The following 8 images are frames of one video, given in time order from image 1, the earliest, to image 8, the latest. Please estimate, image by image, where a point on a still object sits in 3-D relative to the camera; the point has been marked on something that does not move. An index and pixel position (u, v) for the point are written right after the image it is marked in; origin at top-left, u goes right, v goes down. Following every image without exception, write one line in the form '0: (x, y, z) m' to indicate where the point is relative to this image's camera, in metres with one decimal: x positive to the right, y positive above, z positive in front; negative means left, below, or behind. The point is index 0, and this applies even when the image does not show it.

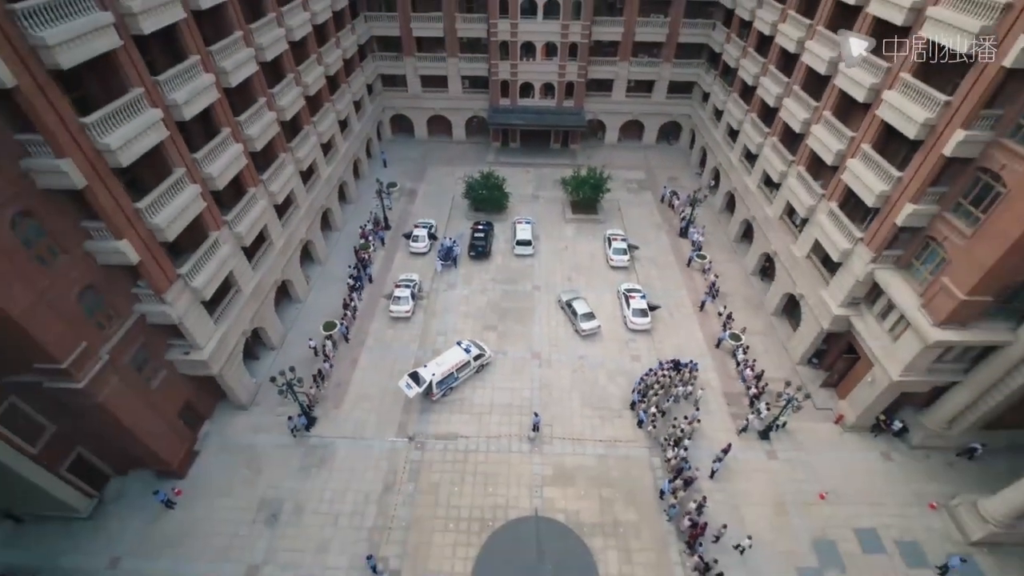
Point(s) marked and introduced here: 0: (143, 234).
0: (-13.8, +2.0, +18.7) m
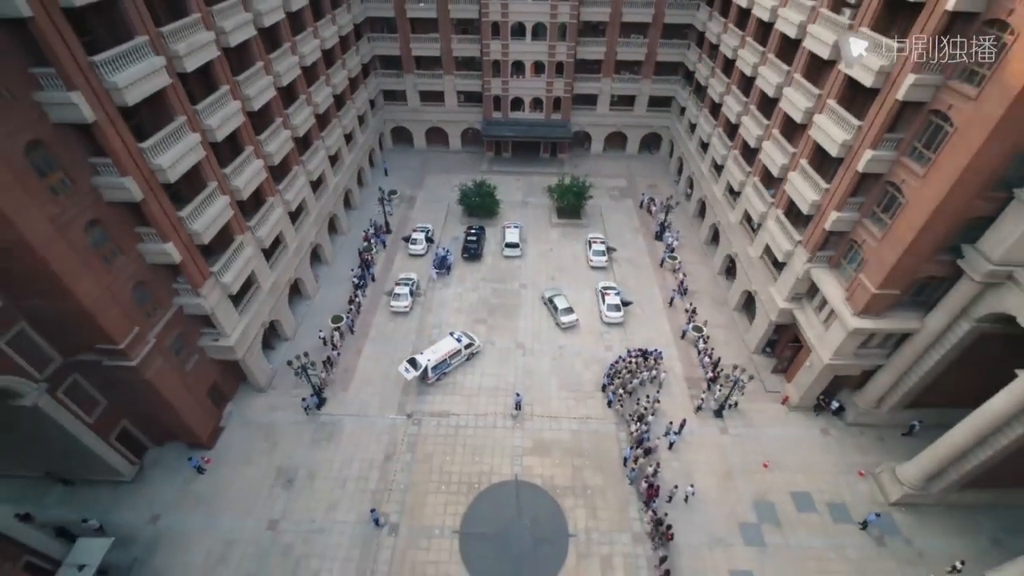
0: (-14.6, +2.3, +22.2) m
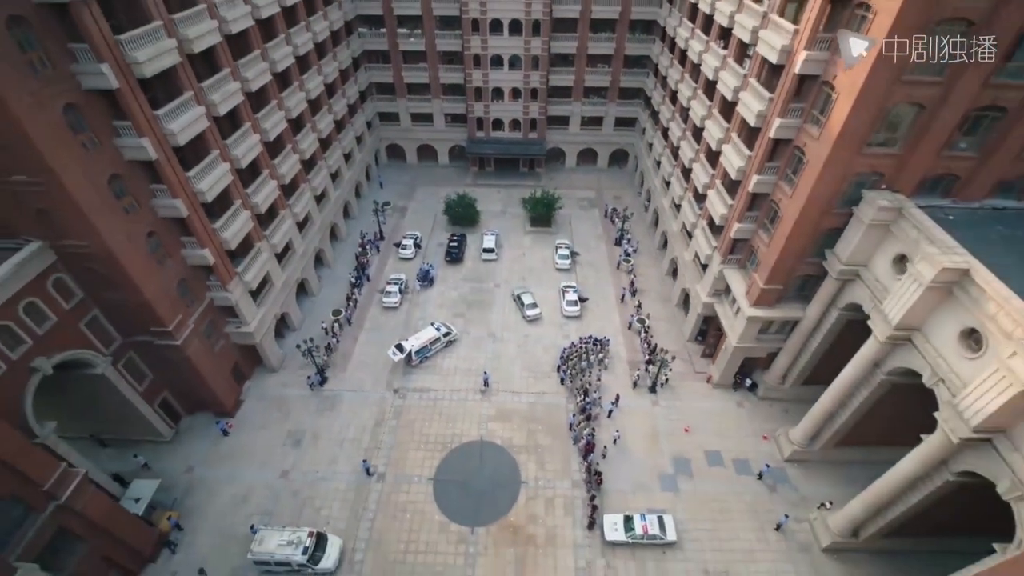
0: (-16.7, +2.5, +28.2) m
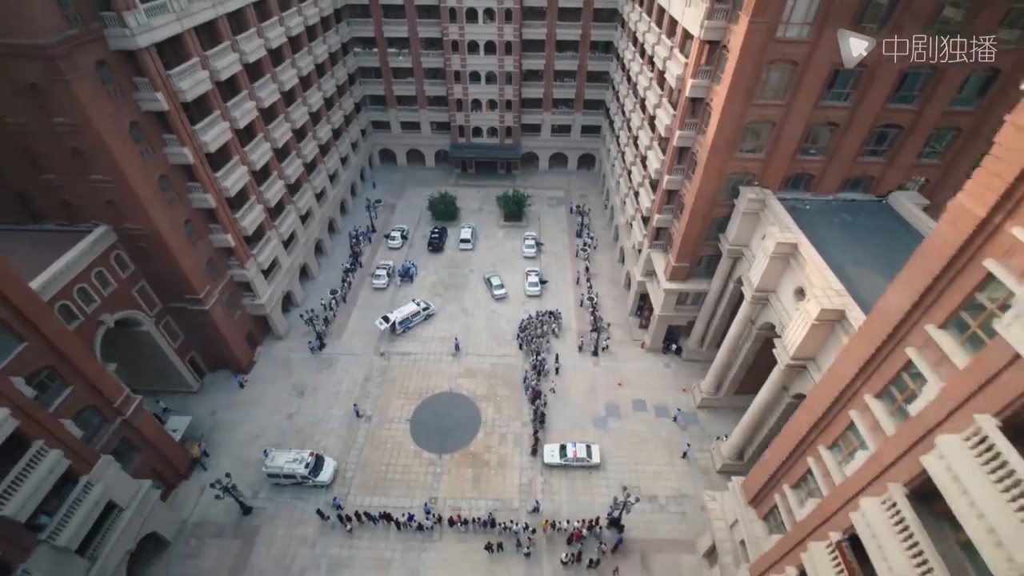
0: (-19.5, +4.0, +35.3) m
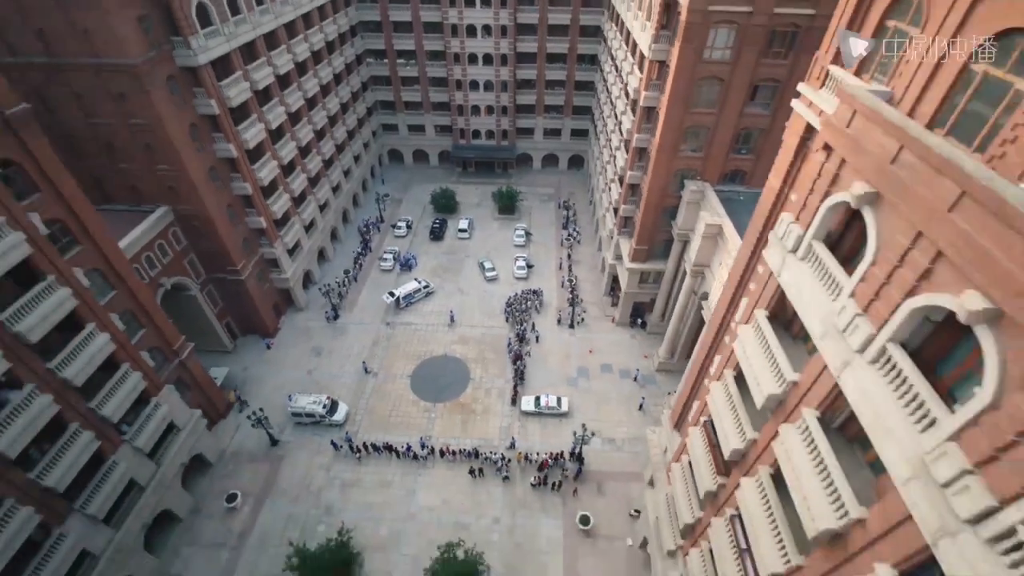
0: (-20.7, +6.2, +42.1) m
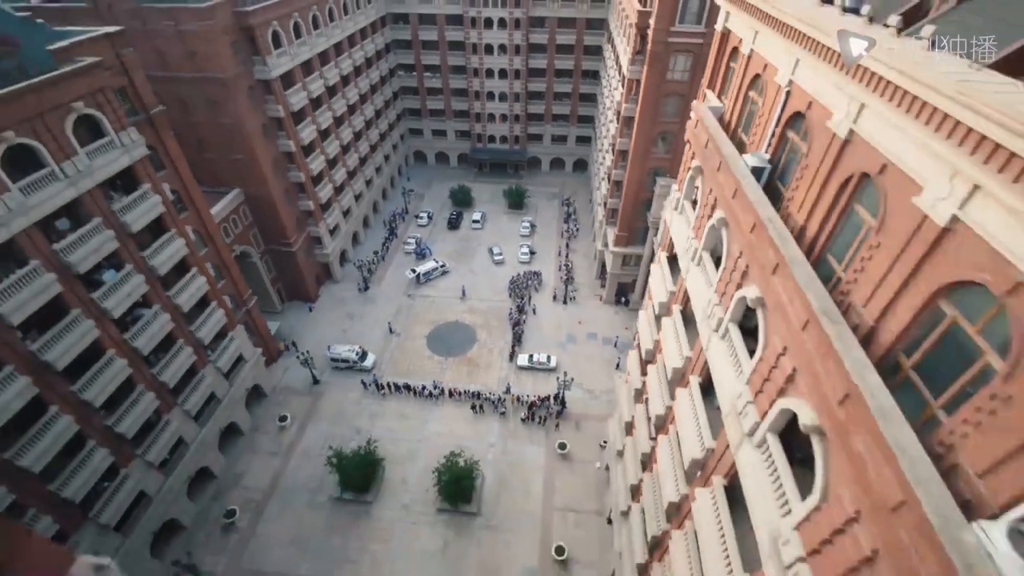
0: (-20.4, +9.1, +51.5) m
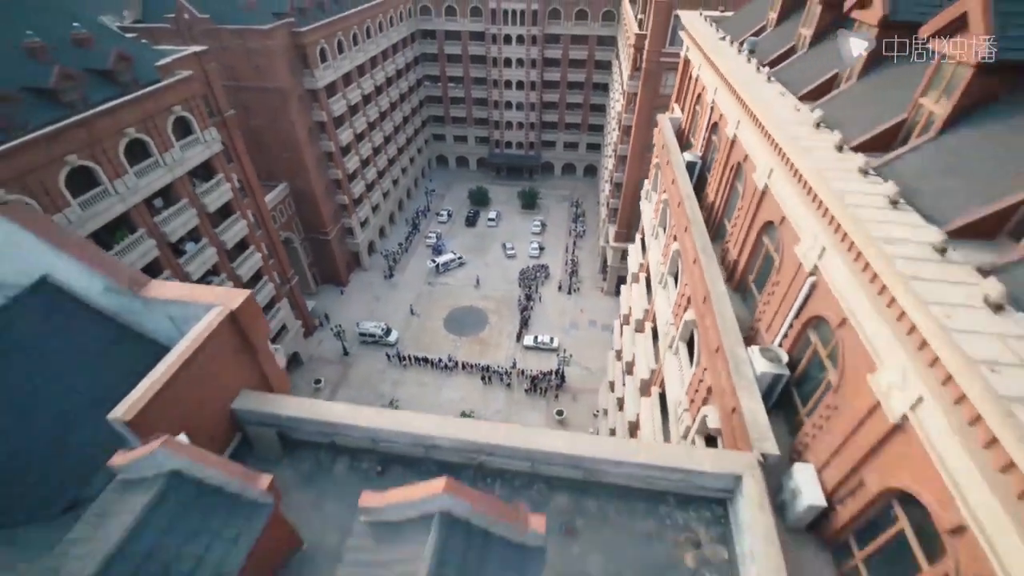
0: (-19.1, +10.9, +58.3) m
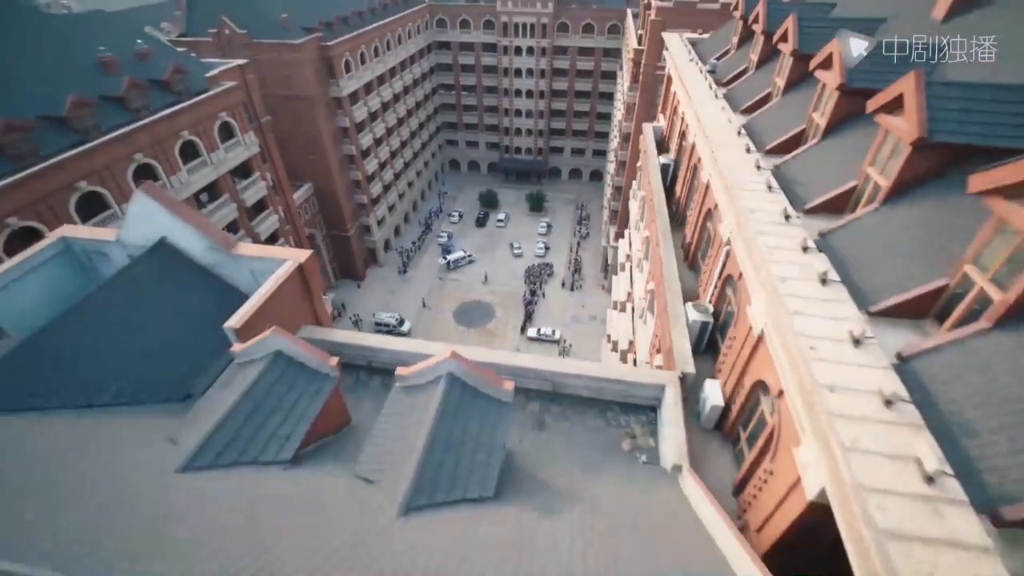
0: (-18.2, +11.8, +62.8) m
